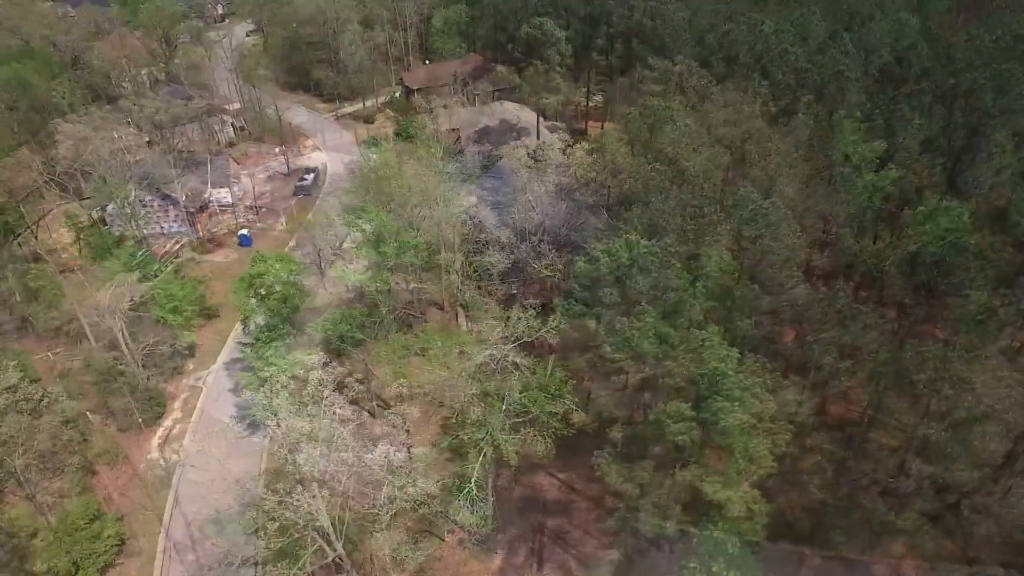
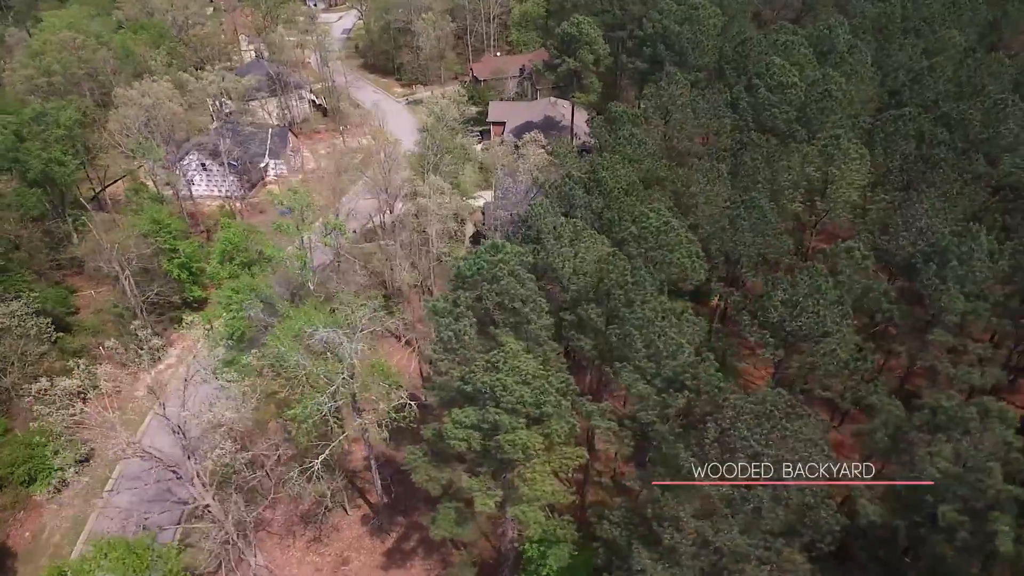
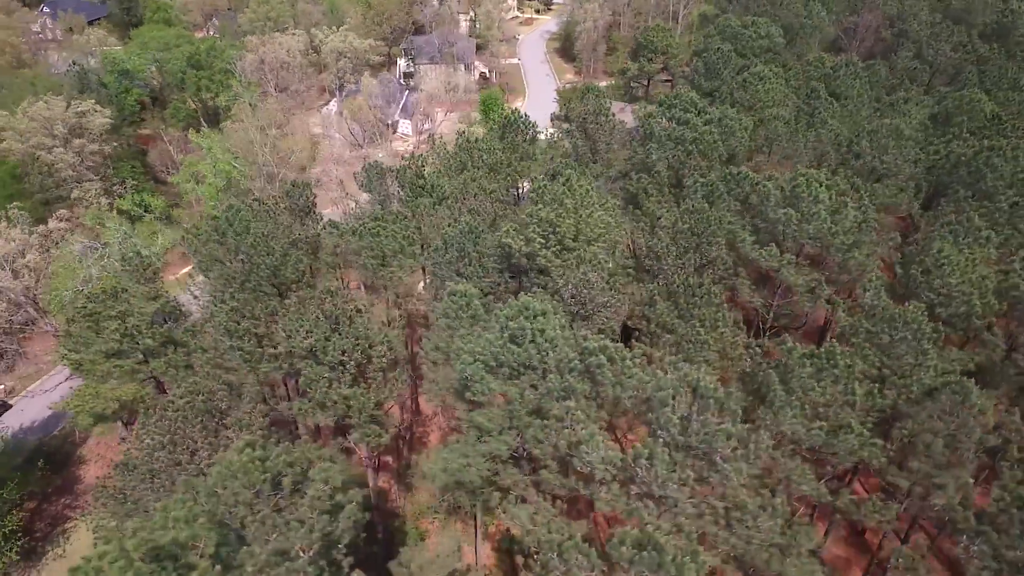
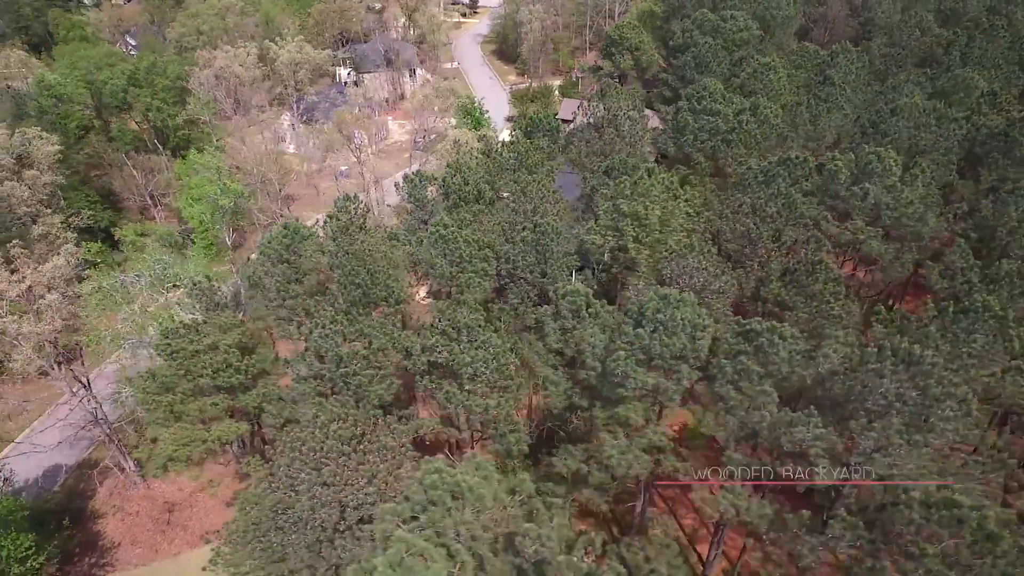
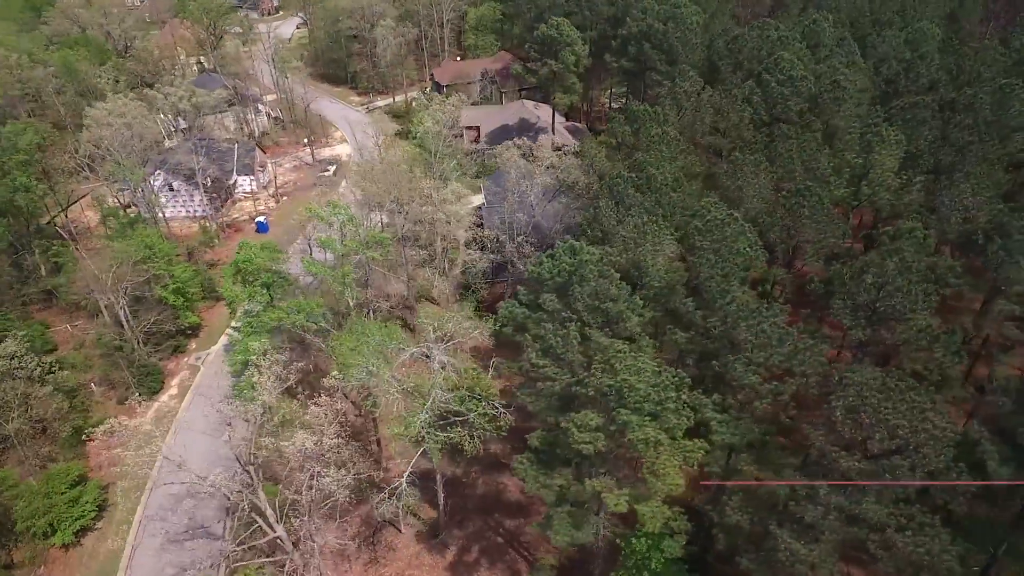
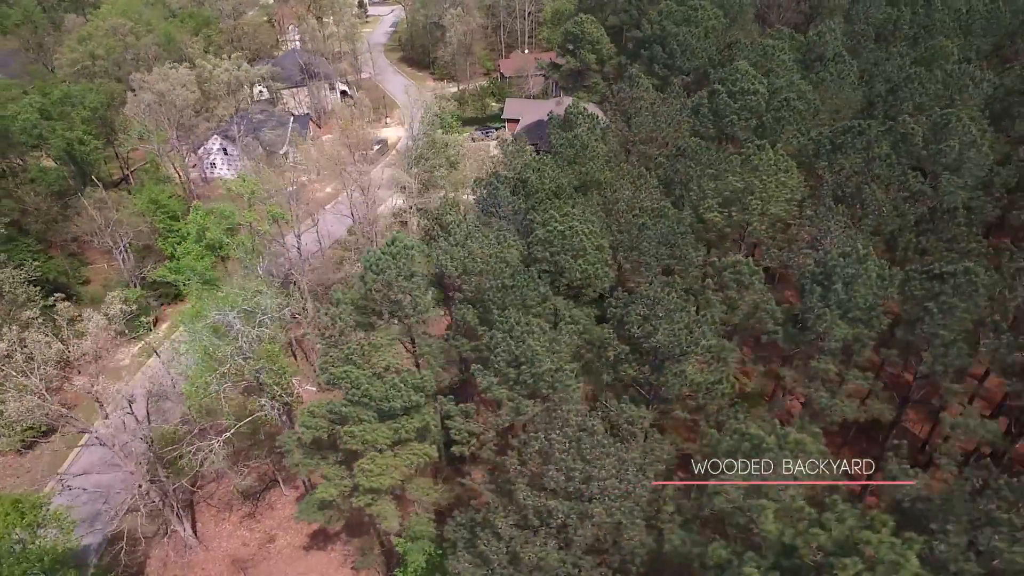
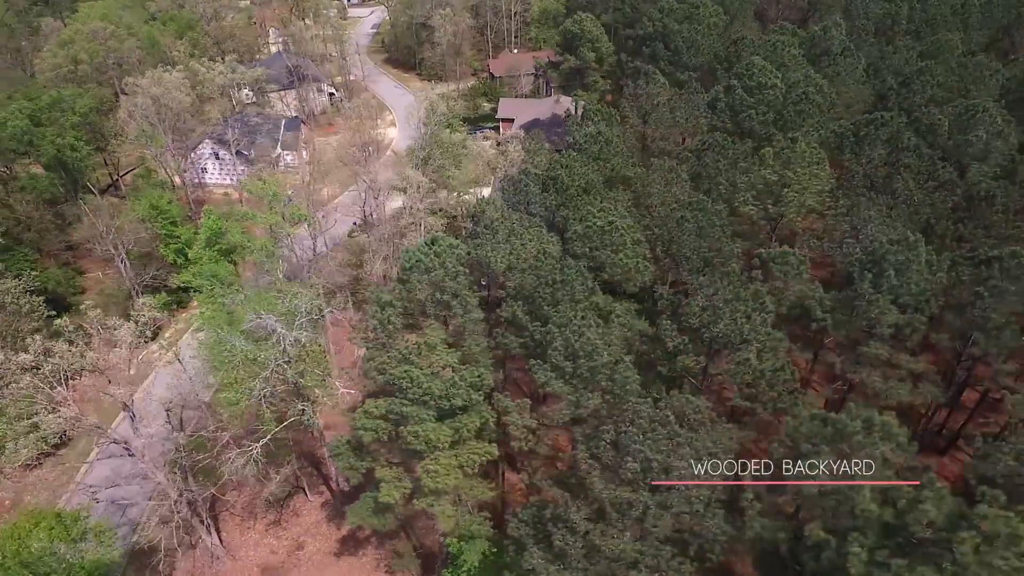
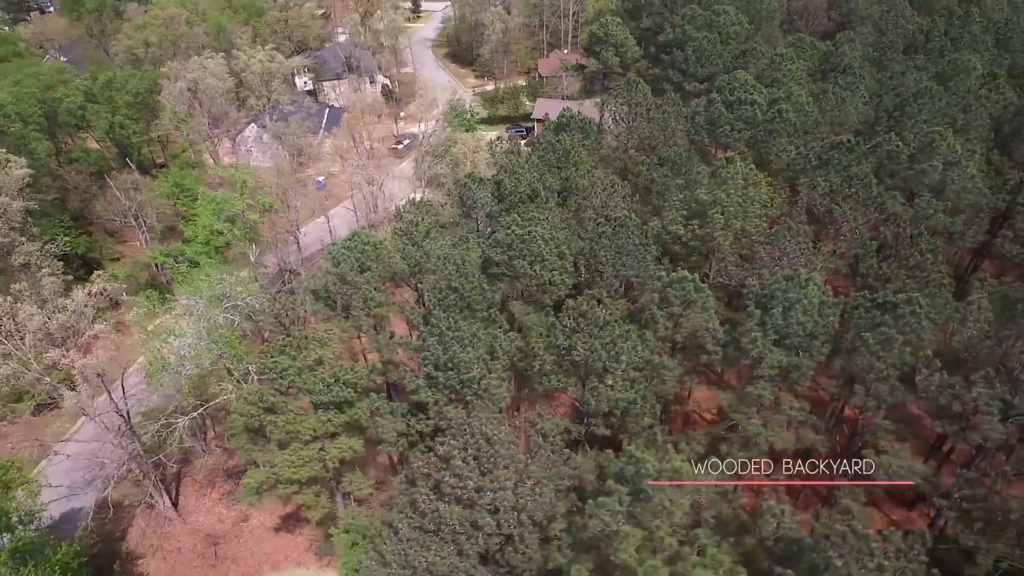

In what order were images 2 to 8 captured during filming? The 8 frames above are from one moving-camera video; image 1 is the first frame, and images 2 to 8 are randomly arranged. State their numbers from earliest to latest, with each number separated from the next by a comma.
5, 2, 7, 6, 8, 4, 3
